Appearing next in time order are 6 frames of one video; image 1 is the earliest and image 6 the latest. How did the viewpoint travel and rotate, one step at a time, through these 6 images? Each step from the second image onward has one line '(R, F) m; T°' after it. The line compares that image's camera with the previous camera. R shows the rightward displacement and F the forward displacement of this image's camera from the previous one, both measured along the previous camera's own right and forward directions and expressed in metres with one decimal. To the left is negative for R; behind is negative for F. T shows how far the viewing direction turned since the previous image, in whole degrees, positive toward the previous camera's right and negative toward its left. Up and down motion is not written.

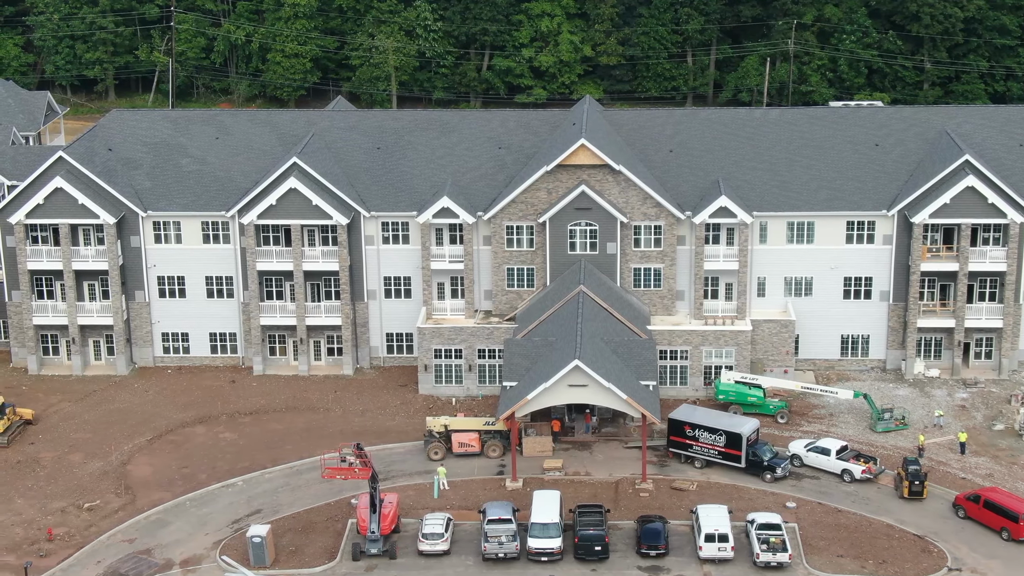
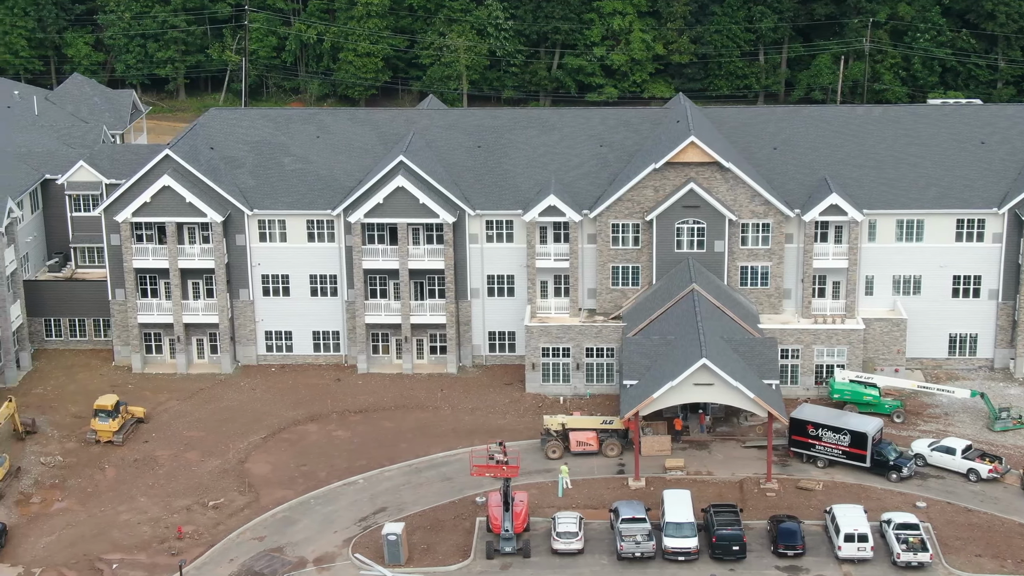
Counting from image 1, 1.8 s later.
(-2.9, +0.2) m; -1°
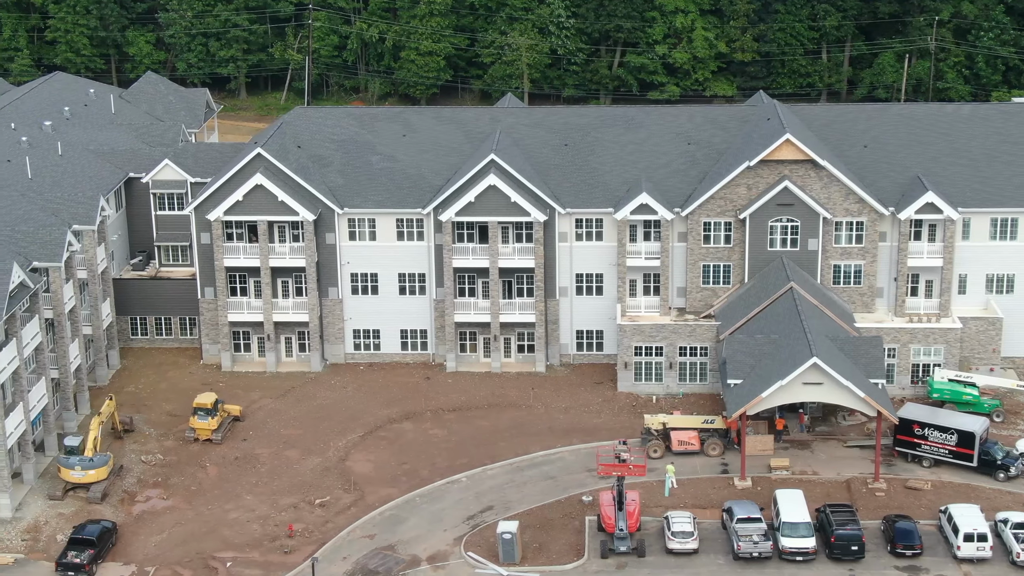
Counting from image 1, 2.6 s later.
(-2.4, +0.1) m; -1°
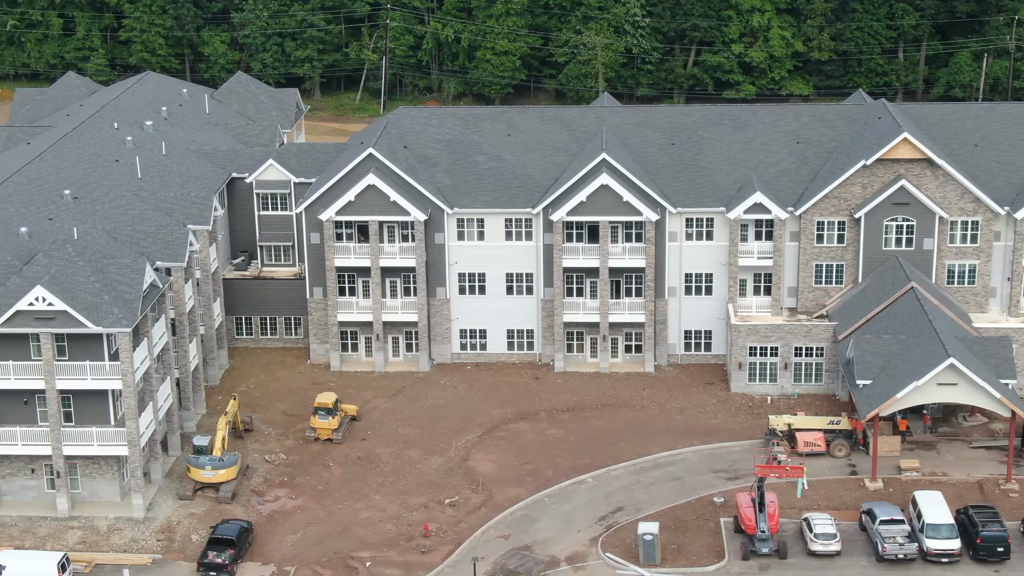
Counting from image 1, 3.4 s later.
(-3.0, +0.2) m; -1°
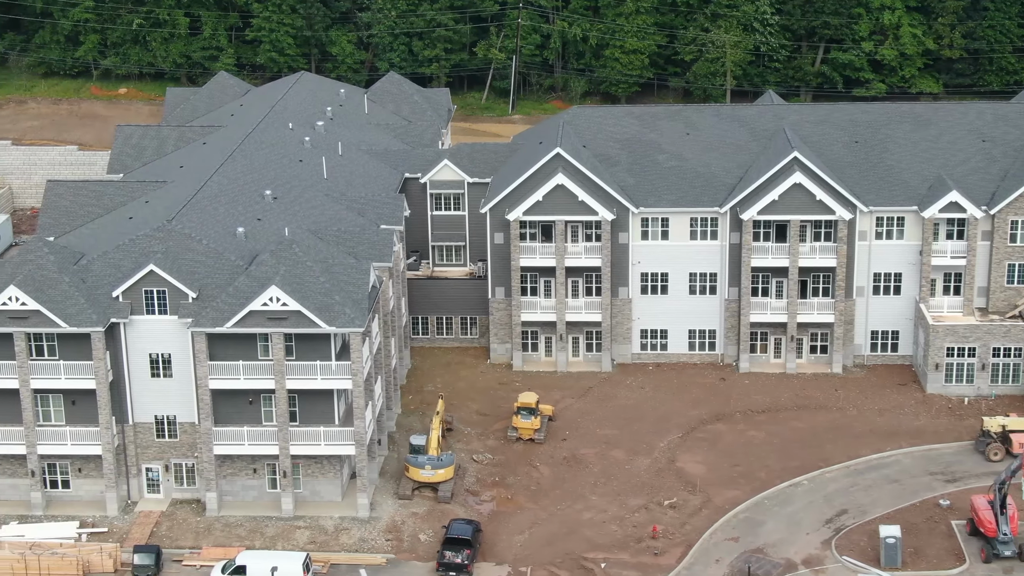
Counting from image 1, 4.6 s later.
(-5.0, +0.2) m; -2°
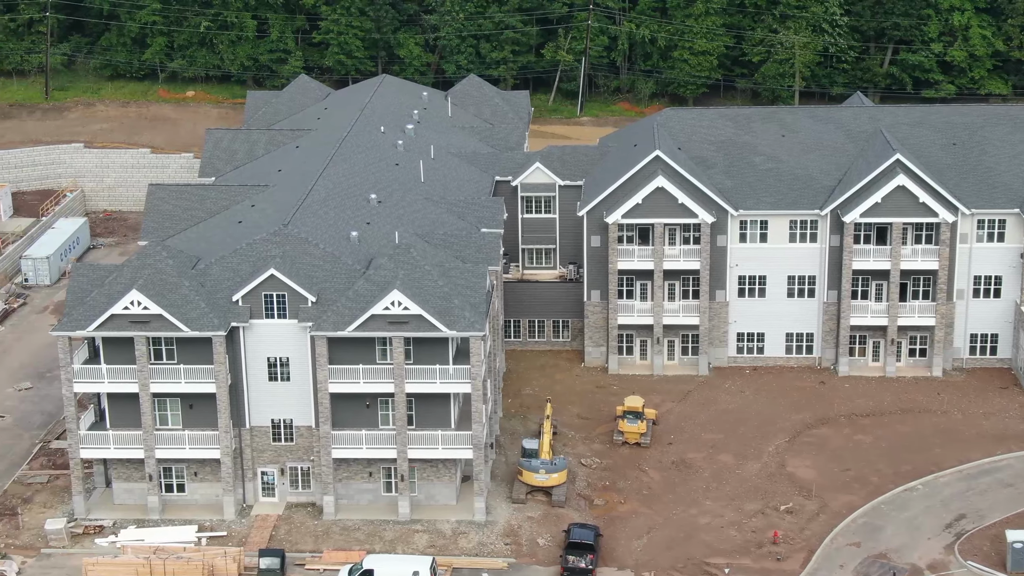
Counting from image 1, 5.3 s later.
(-2.5, +0.1) m; -1°
